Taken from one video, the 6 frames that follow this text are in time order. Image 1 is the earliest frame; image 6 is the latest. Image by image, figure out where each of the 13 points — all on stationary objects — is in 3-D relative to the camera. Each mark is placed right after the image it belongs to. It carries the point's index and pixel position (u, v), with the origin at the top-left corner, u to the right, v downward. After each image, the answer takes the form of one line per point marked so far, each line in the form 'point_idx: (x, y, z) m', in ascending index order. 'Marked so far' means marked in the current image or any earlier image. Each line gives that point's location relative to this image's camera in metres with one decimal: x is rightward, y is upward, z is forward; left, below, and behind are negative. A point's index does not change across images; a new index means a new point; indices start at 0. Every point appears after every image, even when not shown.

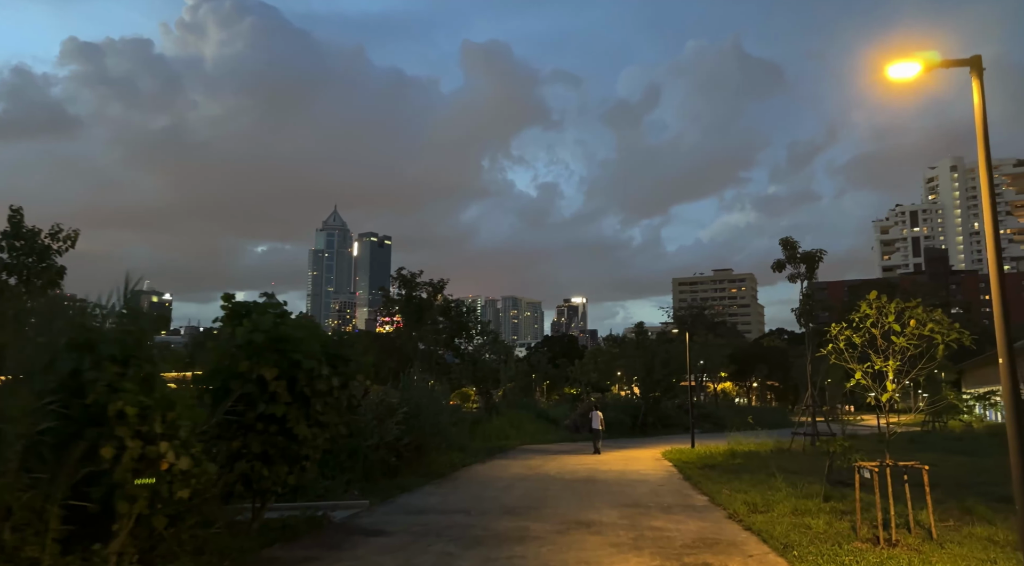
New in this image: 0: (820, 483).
0: (+4.8, -3.1, +11.7) m
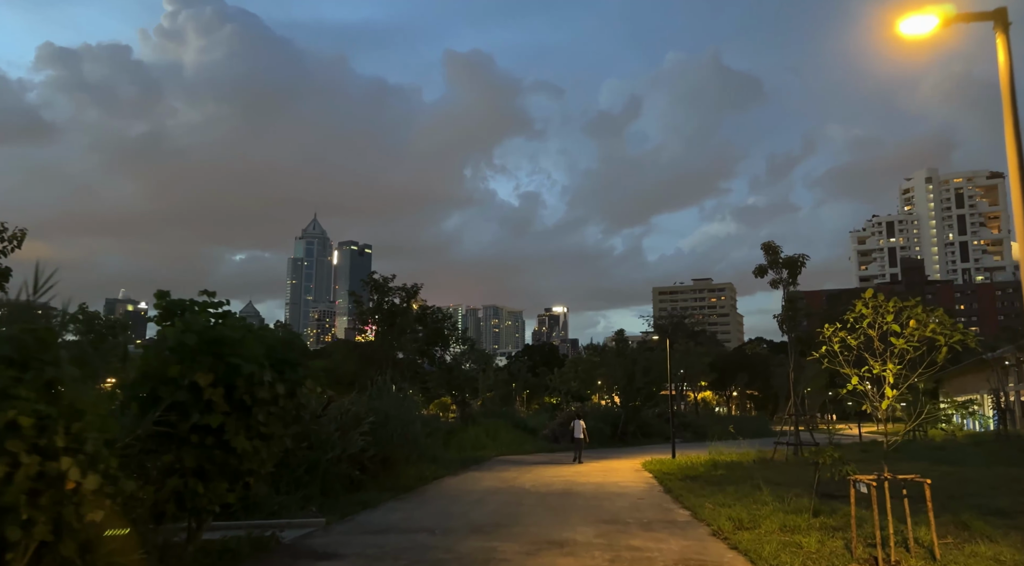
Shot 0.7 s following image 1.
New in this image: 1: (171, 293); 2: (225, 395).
0: (+4.3, -3.1, +11.1) m
1: (-3.0, -0.1, +6.7) m
2: (-2.5, -1.0, +6.5) m
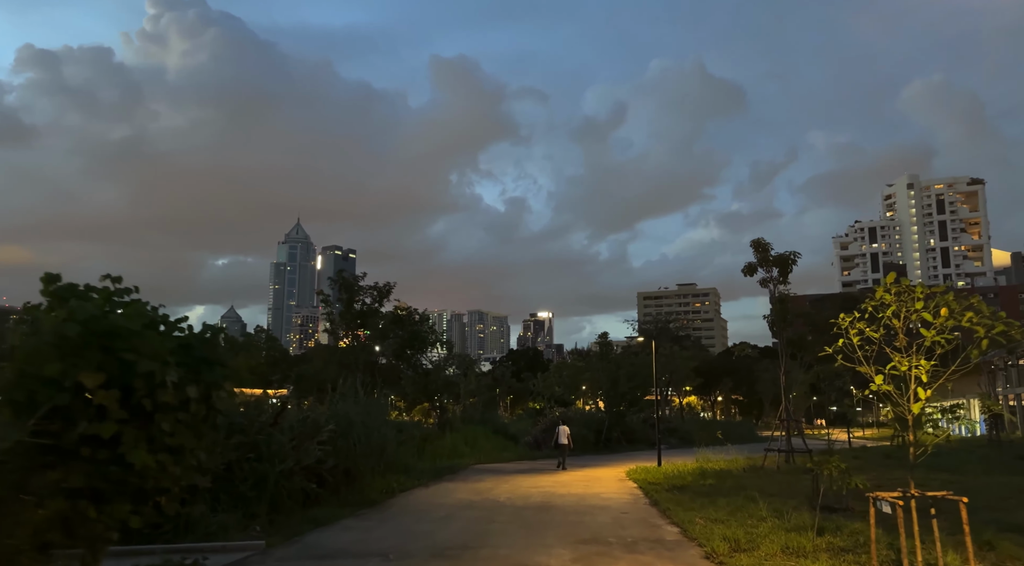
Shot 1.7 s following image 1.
0: (+3.9, -3.0, +10.1) m
1: (-3.3, +0.1, +5.5) m
2: (-2.8, -0.8, +5.4) m
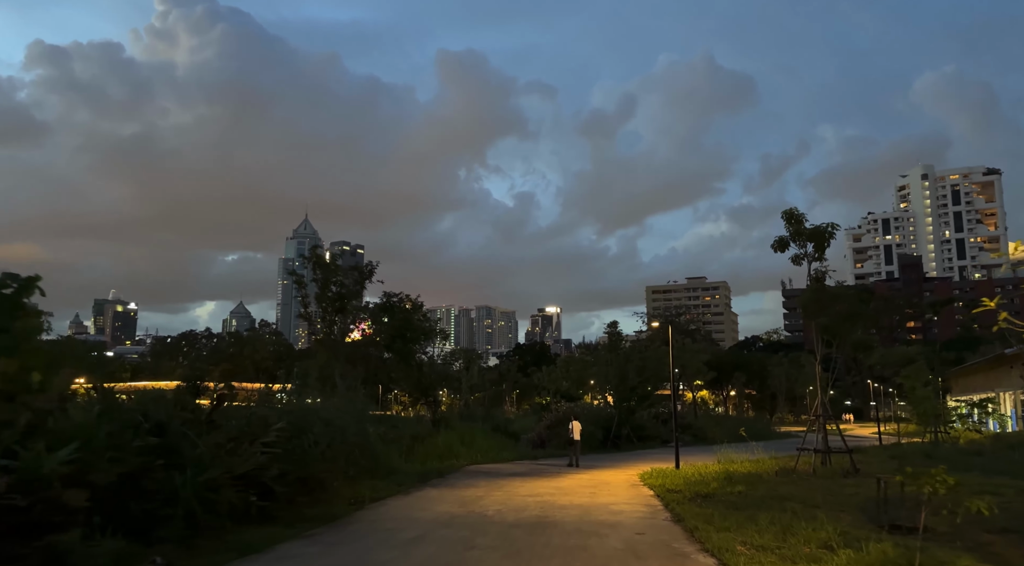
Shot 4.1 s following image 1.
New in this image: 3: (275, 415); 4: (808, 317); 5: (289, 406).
0: (+3.8, -2.6, +7.7) m
1: (-3.5, +0.5, +3.2) m
2: (-3.0, -0.4, +3.1) m
3: (-3.4, -1.9, +10.7) m
4: (+7.2, -0.9, +18.6) m
5: (-3.3, -1.8, +11.3) m
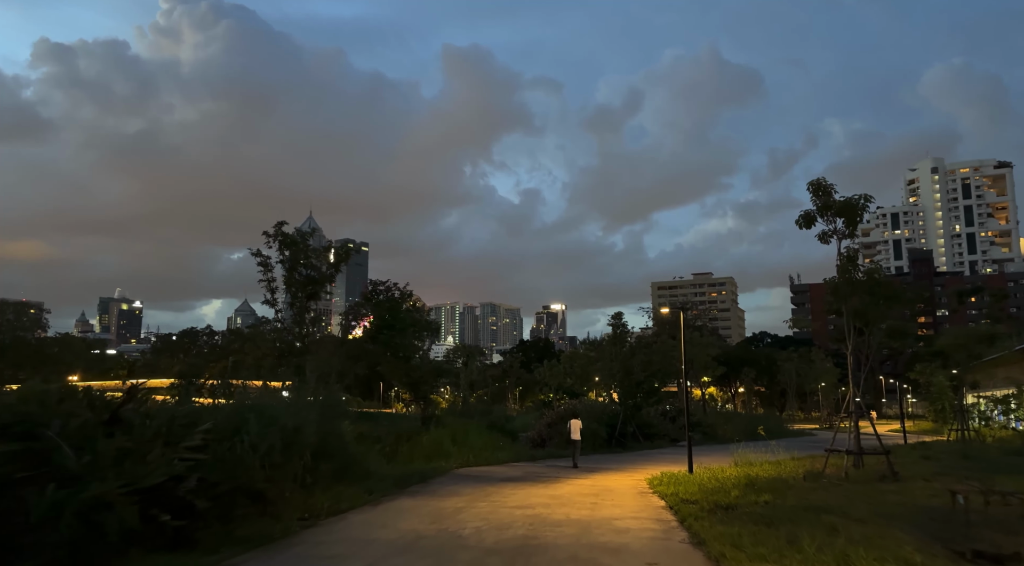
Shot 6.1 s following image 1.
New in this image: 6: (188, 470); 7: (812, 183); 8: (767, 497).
0: (+3.5, -2.2, +5.8) m
1: (-3.8, +0.8, +1.3) m
2: (-3.3, -0.1, +1.2) m
3: (-3.6, -1.5, +8.8) m
4: (+7.1, -0.4, +16.6) m
5: (-3.5, -1.4, +9.4) m
6: (-3.4, -2.0, +8.0) m
7: (+6.1, +2.0, +15.3) m
8: (+3.8, -3.2, +11.4) m
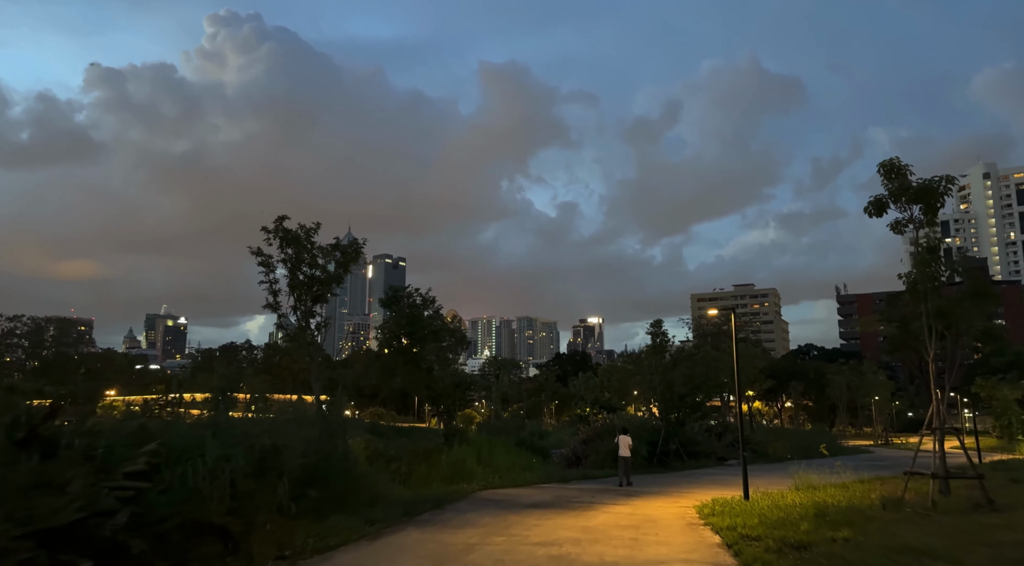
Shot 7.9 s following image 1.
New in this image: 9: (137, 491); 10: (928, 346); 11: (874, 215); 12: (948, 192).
0: (+3.5, -2.0, +3.8) m
1: (-4.0, +1.0, -0.2) m
2: (-3.5, +0.2, -0.4) m
3: (-3.4, -1.4, +7.2) m
4: (+7.6, -0.4, +14.5) m
5: (-3.3, -1.3, +7.8) m
6: (-3.2, -1.8, +6.4) m
7: (+6.5, +2.1, +13.3) m
8: (+4.1, -3.1, +9.4) m
9: (-3.2, -1.8, +6.6) m
10: (+7.7, -1.2, +14.2) m
11: (+6.2, +1.2, +12.9) m
12: (+7.6, +1.6, +13.2) m
